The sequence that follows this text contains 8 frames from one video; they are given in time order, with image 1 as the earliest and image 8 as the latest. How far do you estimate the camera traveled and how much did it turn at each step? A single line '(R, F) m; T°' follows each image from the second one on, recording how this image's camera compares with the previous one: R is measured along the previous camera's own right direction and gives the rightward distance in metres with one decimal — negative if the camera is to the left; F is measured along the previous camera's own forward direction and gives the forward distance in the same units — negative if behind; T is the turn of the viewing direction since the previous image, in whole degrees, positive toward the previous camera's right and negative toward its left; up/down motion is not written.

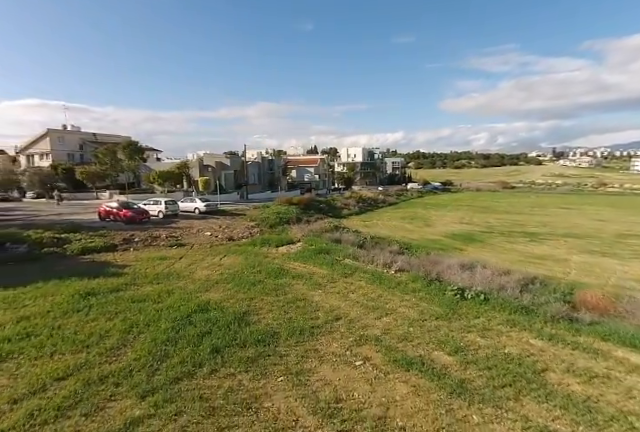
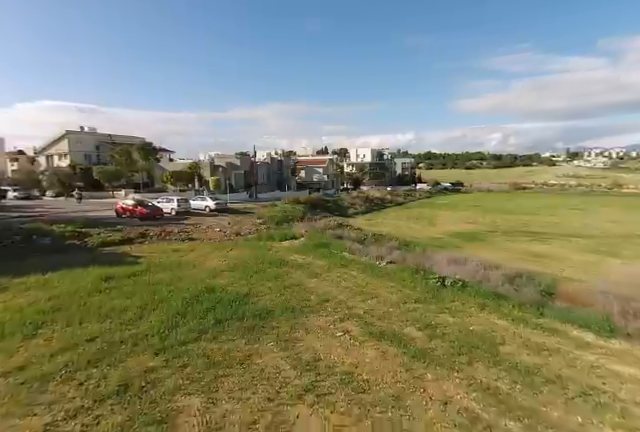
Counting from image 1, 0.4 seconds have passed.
(+0.6, -1.1) m; -2°
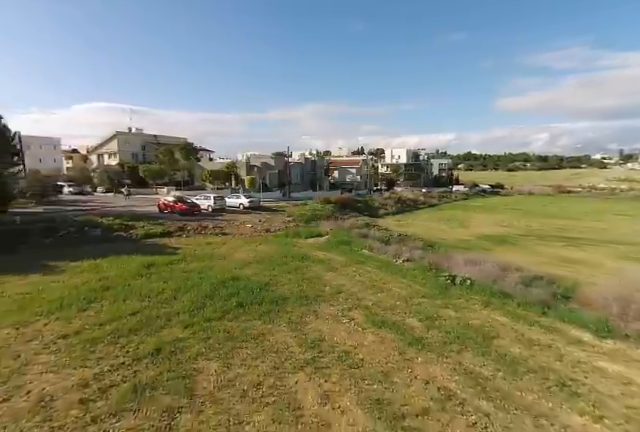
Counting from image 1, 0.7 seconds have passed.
(+0.6, -0.8) m; -6°
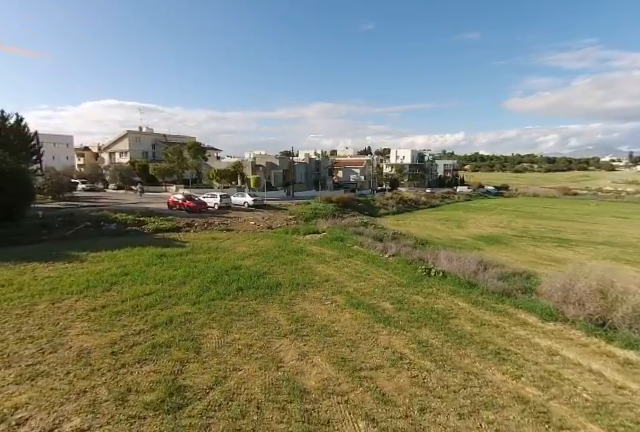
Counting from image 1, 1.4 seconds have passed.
(+0.6, -1.5) m; -1°
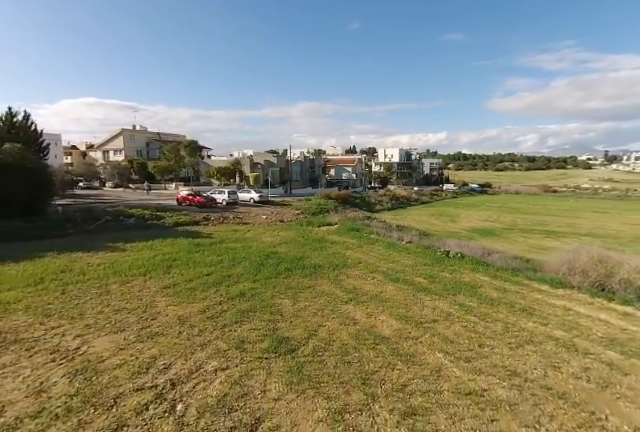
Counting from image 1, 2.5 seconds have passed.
(-2.0, -1.4) m; +3°
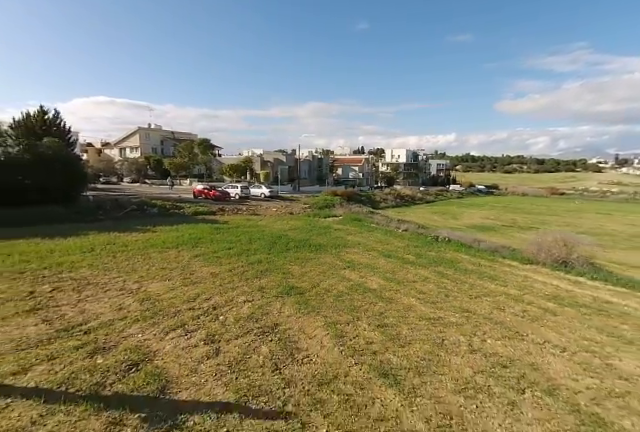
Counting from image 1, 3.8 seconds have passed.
(+0.1, -2.1) m; -1°
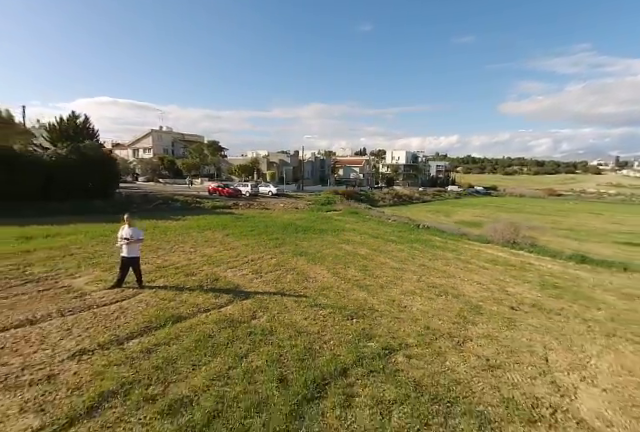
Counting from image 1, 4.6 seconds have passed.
(0.0, -3.7) m; 0°
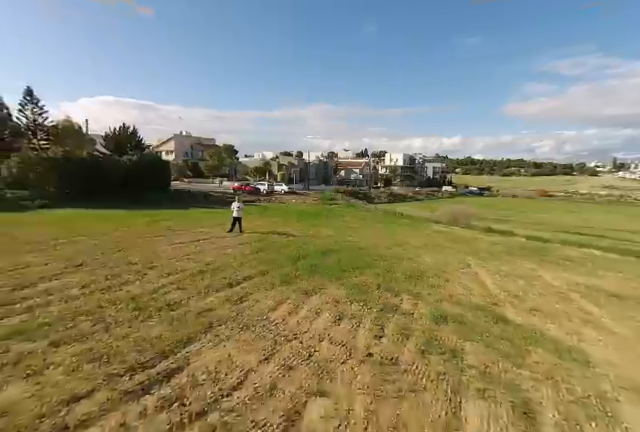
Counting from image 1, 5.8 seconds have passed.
(-0.4, -8.7) m; 0°
